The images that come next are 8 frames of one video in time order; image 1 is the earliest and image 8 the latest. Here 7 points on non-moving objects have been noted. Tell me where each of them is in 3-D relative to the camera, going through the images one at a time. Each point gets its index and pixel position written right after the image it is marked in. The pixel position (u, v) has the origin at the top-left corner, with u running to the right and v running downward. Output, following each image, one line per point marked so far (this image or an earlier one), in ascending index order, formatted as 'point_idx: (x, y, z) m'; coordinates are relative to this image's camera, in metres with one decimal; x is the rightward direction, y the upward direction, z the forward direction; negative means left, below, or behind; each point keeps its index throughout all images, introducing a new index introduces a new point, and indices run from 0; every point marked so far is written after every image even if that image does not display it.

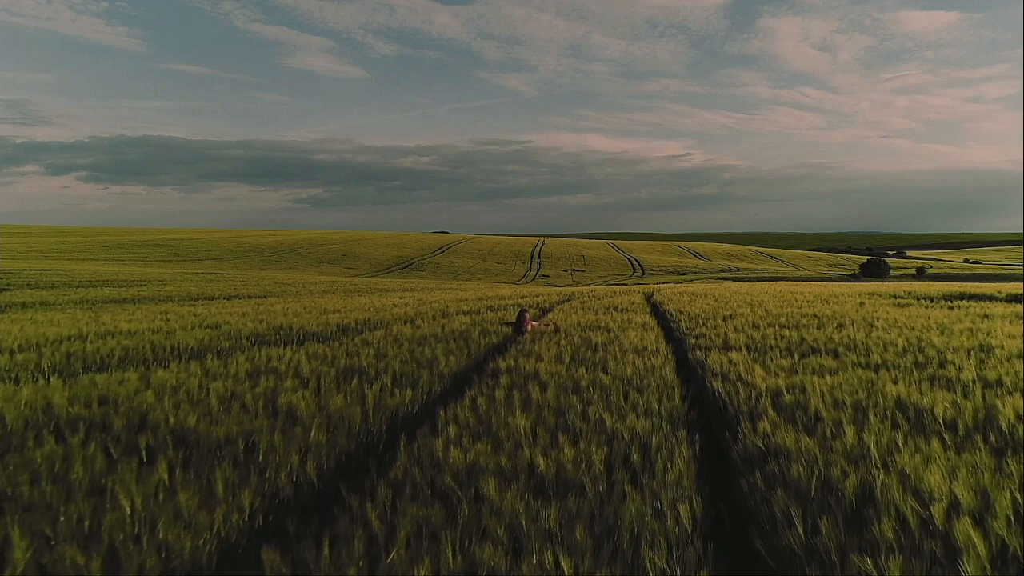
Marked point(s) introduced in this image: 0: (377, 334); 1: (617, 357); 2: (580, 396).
0: (-1.3, -0.4, +7.1) m
1: (+0.8, -0.5, +5.9) m
2: (+0.4, -0.6, +4.4) m
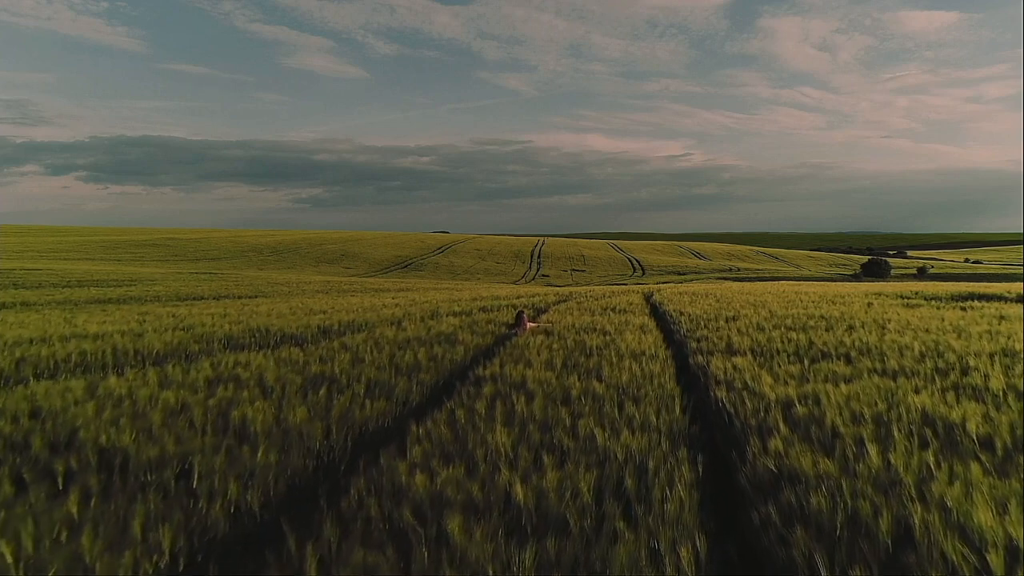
0: (-1.4, -0.4, +6.6) m
1: (+0.7, -0.5, +5.5) m
2: (+0.3, -0.6, +4.0) m
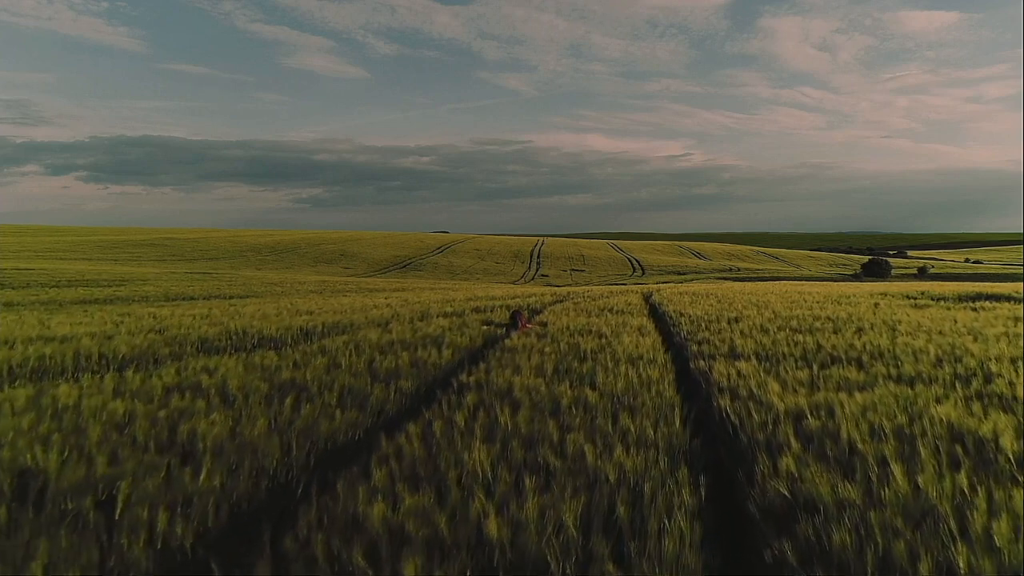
0: (-1.5, -0.4, +6.3) m
1: (+0.7, -0.5, +5.1) m
2: (+0.2, -0.6, +3.6) m
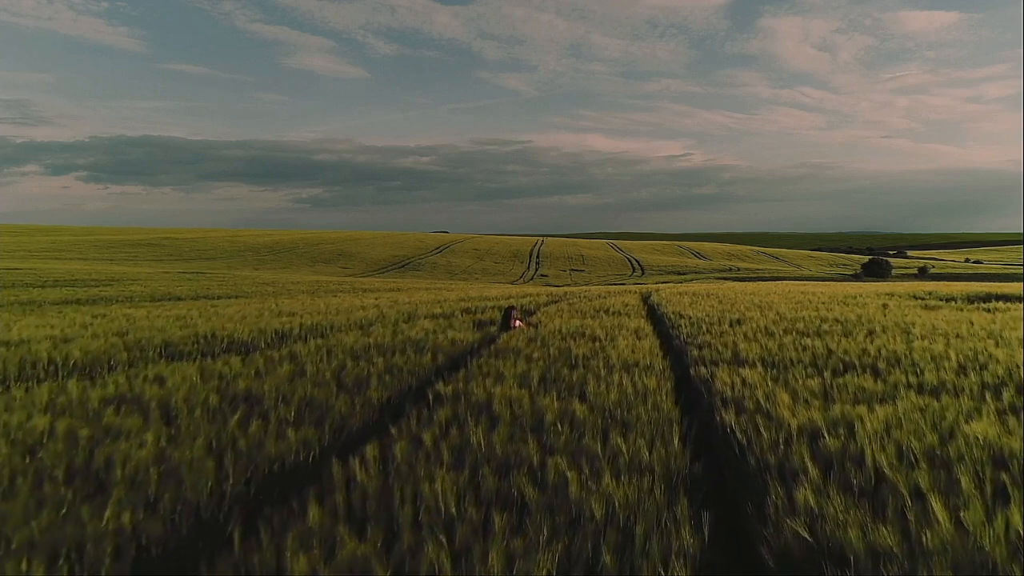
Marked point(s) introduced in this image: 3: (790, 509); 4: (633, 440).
0: (-1.6, -0.4, +5.8) m
1: (+0.6, -0.5, +4.7) m
2: (+0.1, -0.6, +3.2) m
3: (+0.9, -0.7, +2.4) m
4: (+0.5, -0.6, +3.2) m
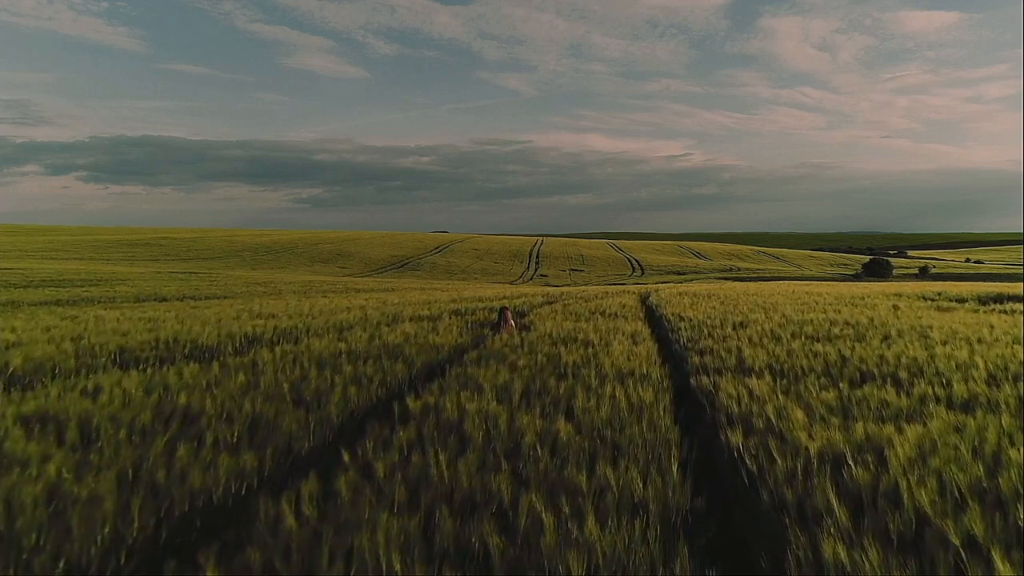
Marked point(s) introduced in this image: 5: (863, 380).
0: (-1.7, -0.4, +5.4) m
1: (+0.4, -0.5, +4.2) m
2: (0.0, -0.6, +2.7) m
3: (+0.8, -0.7, +1.9) m
4: (+0.4, -0.7, +2.7) m
5: (+2.0, -0.5, +4.4) m
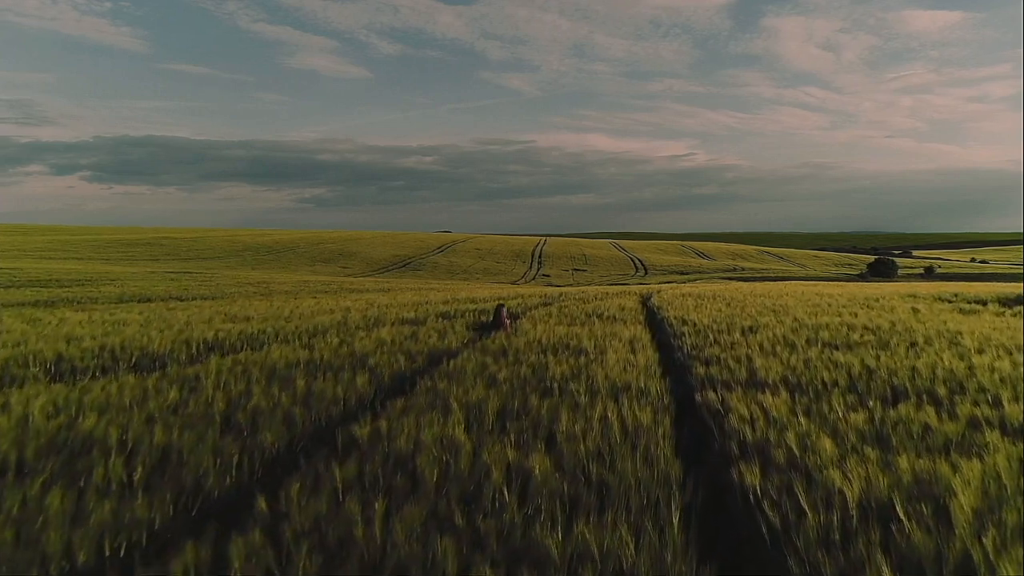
0: (-1.8, -0.5, +4.8) m
1: (+0.3, -0.6, +3.6) m
2: (-0.1, -0.7, +2.1) m
3: (+0.7, -0.7, +1.4) m
4: (+0.3, -0.7, +2.1) m
5: (+1.9, -0.5, +3.8) m
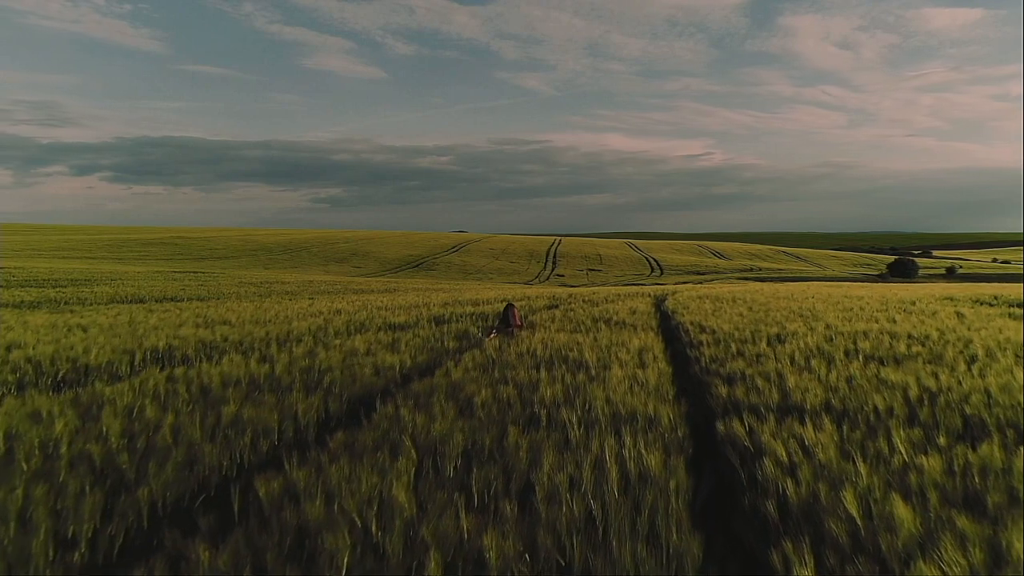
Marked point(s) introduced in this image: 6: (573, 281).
0: (-1.9, -0.5, +4.0) m
1: (+0.2, -0.6, +2.8) m
2: (-0.3, -0.7, +1.3) m
3: (+0.5, -0.7, +0.6) m
4: (+0.1, -0.7, +1.4) m
5: (+1.8, -0.6, +3.0) m
6: (+1.4, +0.2, +19.4) m
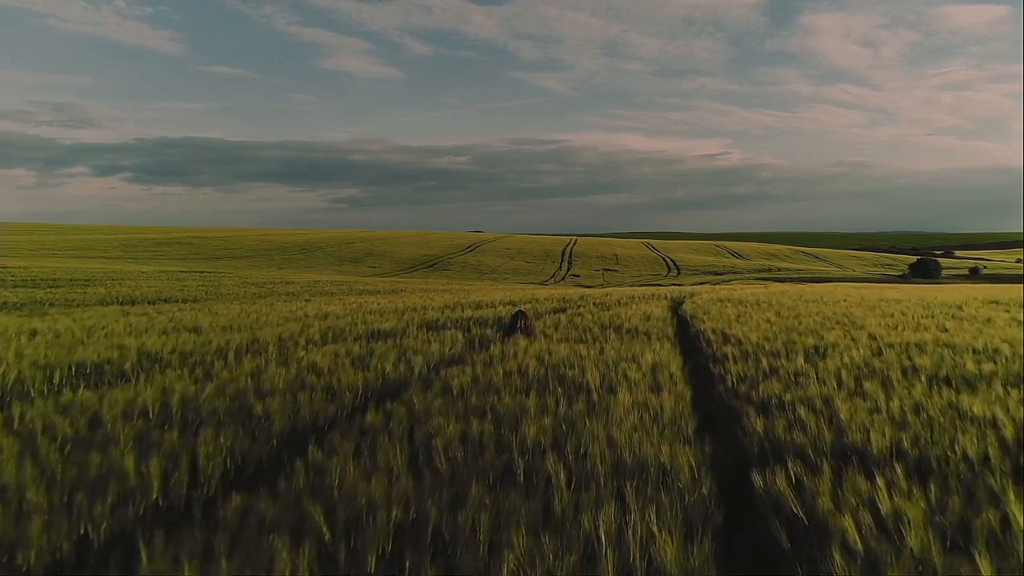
0: (-2.0, -0.5, +3.3) m
1: (+0.1, -0.6, +2.0) m
2: (-0.4, -0.7, +0.5) m
3: (+0.3, -0.8, -0.2) m
4: (0.0, -0.7, +0.6) m
5: (+1.7, -0.6, +2.1) m
6: (+1.6, +0.1, +18.5) m
